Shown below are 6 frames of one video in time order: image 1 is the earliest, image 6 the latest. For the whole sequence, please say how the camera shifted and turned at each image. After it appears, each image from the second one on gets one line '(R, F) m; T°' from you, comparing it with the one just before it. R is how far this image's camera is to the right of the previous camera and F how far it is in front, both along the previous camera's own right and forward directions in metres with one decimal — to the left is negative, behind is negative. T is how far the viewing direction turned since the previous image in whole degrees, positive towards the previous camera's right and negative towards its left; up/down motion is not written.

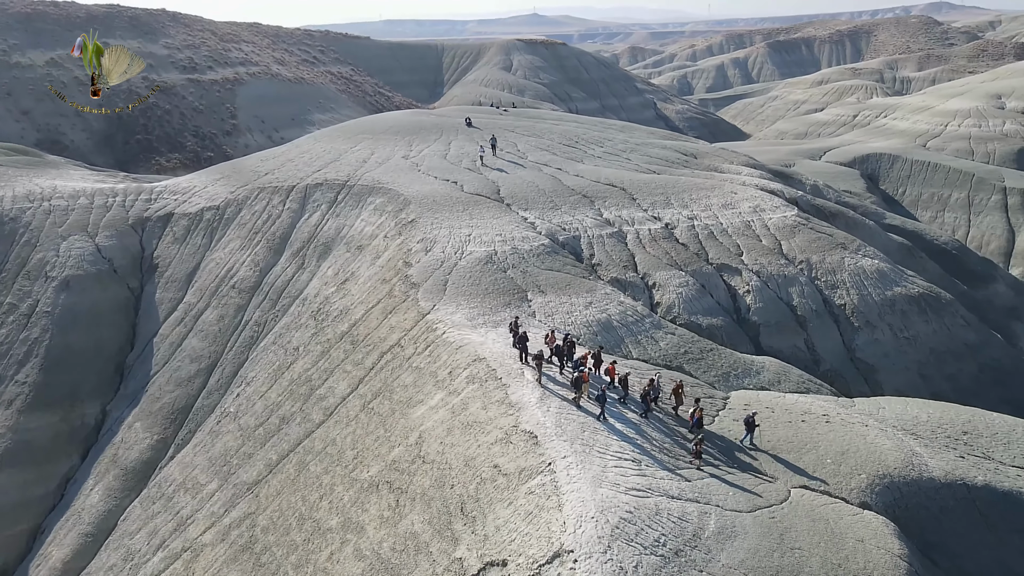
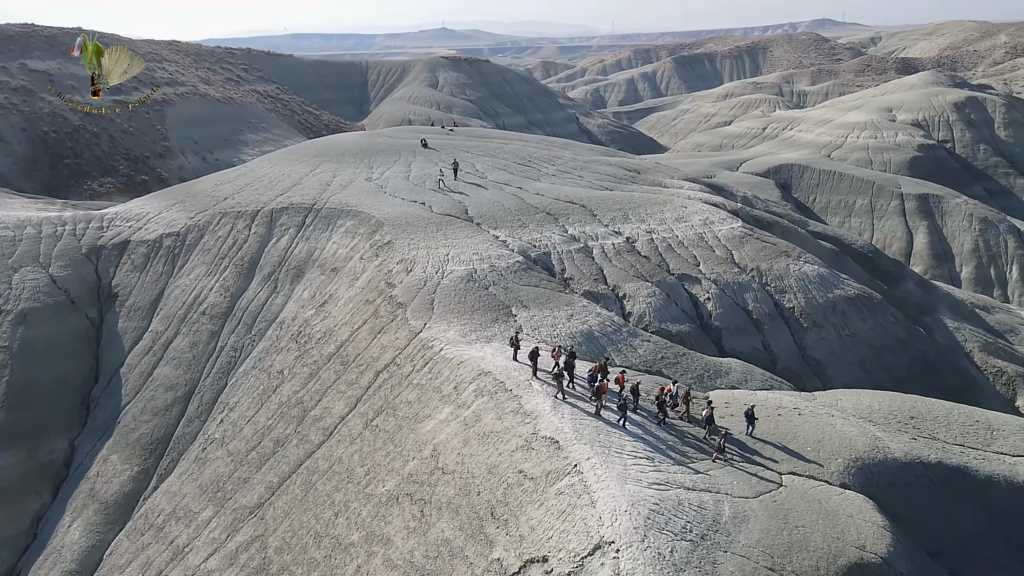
(-2.6, -1.3) m; +7°
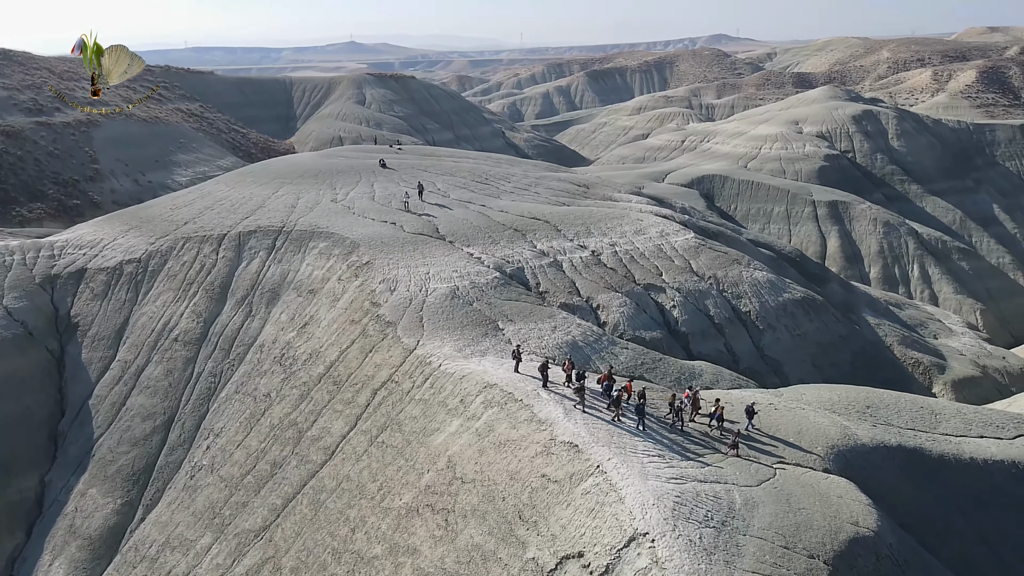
(-2.8, -1.1) m; +7°
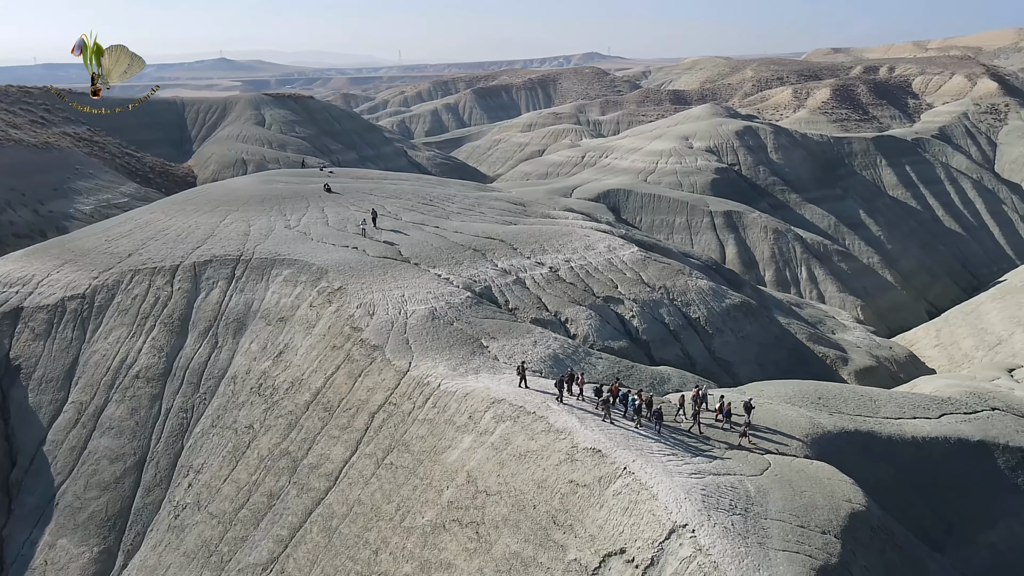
(-4.0, -0.9) m; +9°
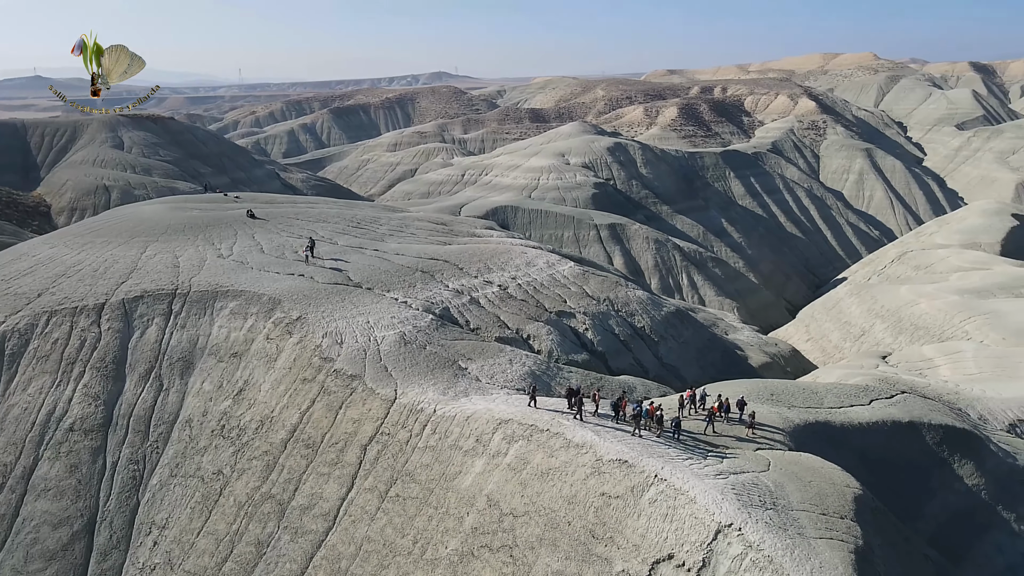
(-4.9, +0.5) m; +11°
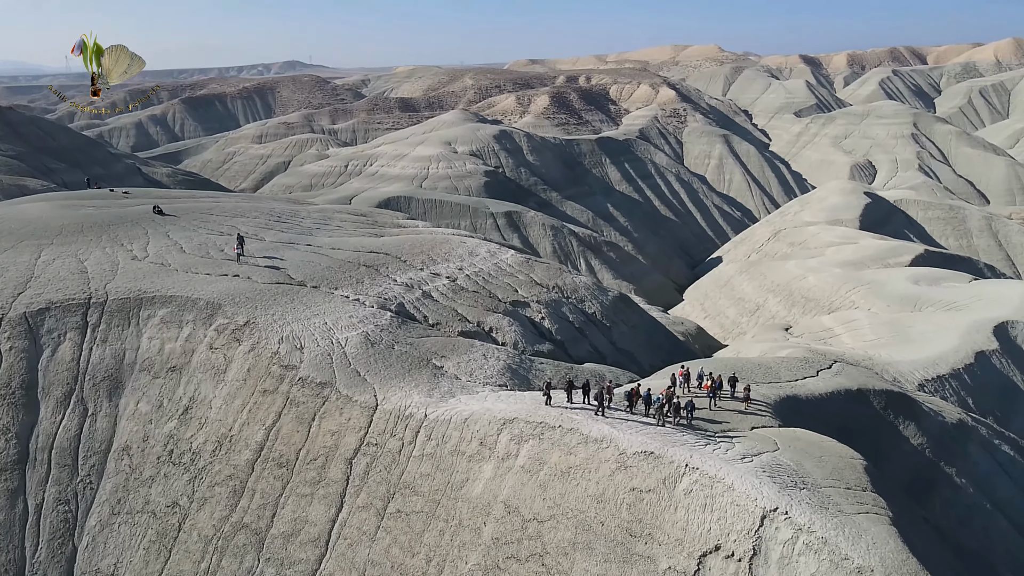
(-4.1, +2.1) m; +10°
